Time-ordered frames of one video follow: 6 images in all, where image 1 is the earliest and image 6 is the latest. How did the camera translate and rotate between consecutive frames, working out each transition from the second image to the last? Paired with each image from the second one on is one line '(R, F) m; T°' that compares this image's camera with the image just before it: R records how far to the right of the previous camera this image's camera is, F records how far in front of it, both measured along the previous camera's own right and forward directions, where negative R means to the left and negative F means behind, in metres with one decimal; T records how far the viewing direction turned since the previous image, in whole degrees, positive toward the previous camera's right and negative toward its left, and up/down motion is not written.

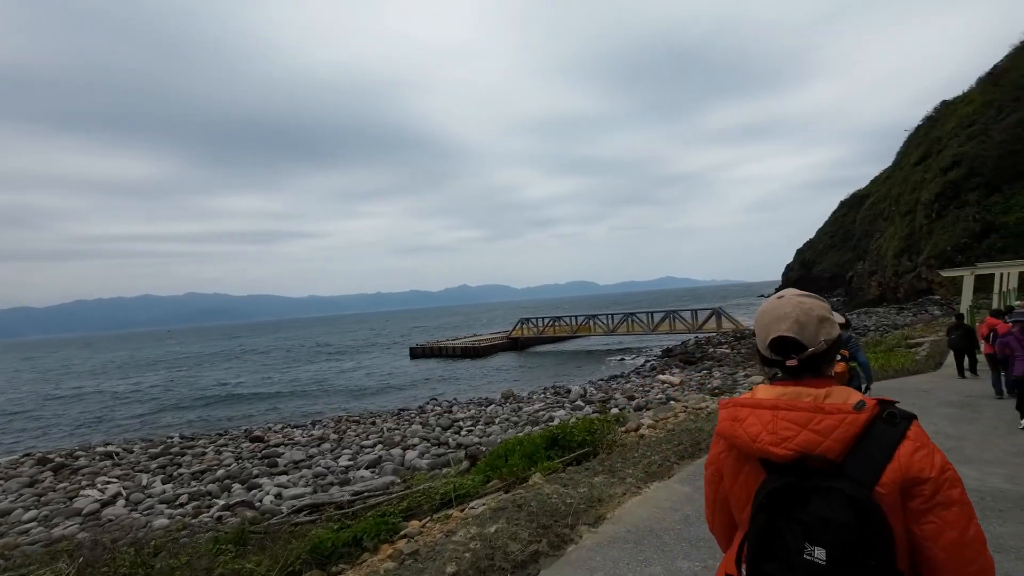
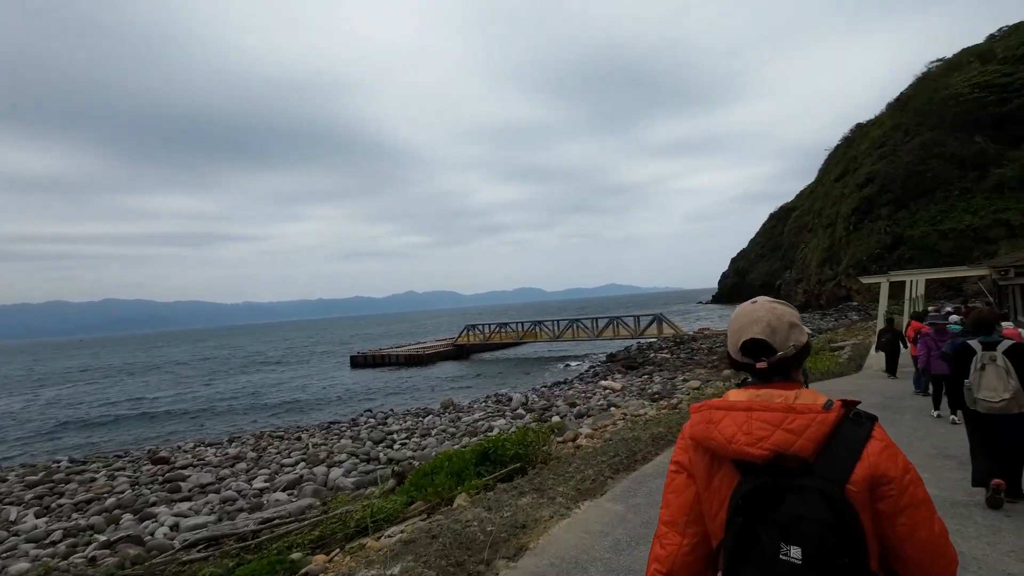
(+0.3, +0.4) m; +6°
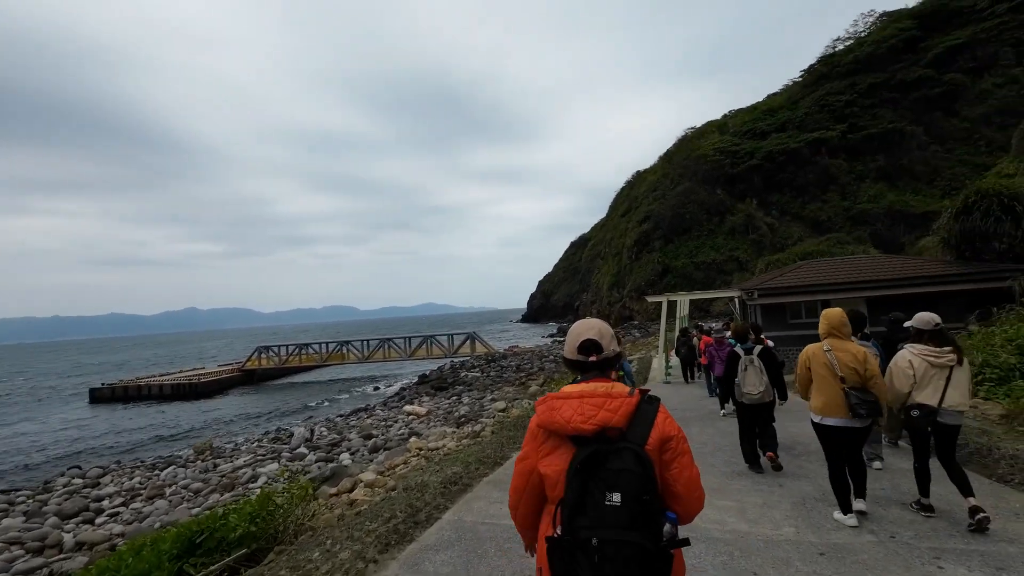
(+0.6, +1.3) m; +21°
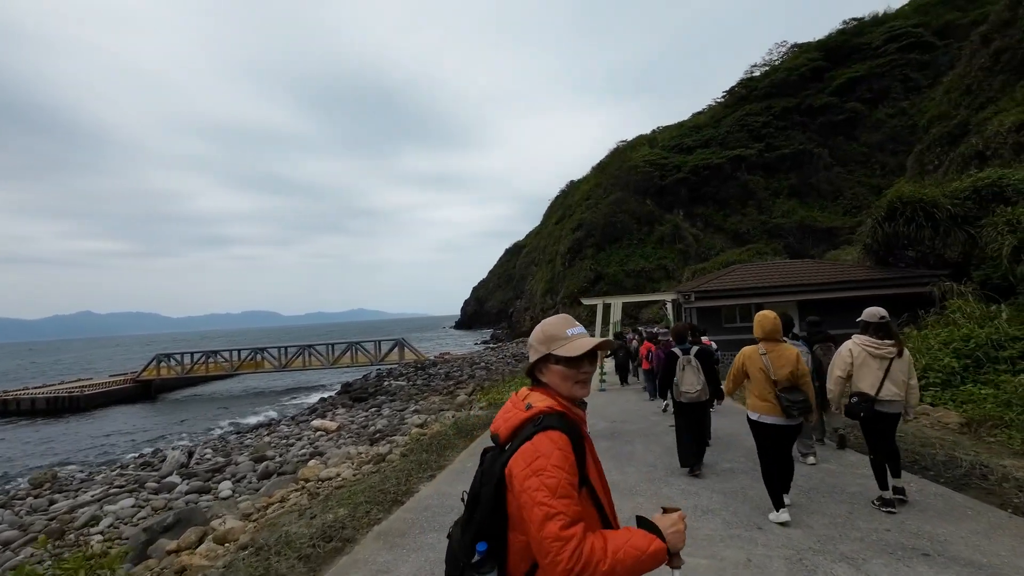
(+0.2, +1.2) m; +8°
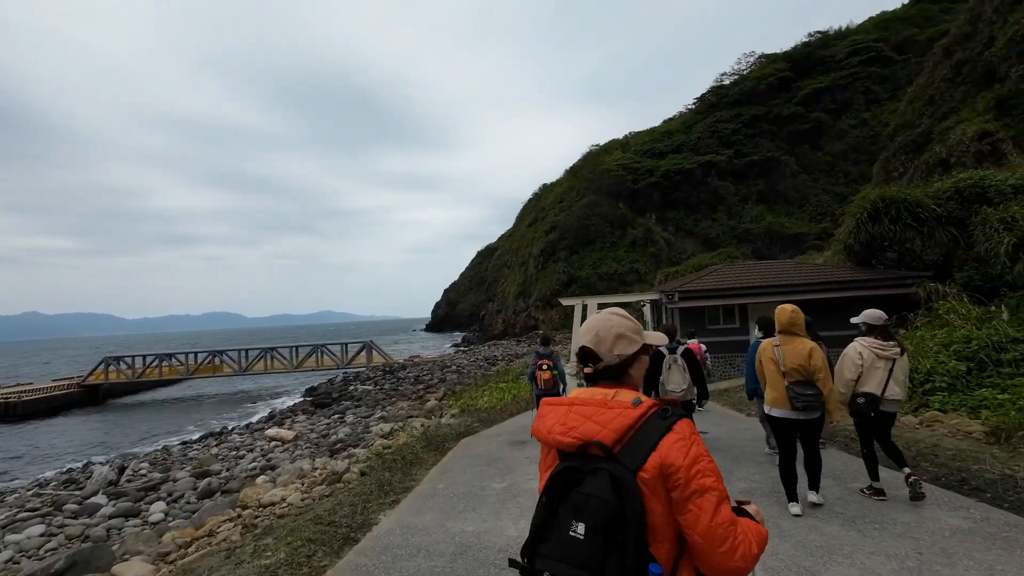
(-0.1, +0.8) m; +3°
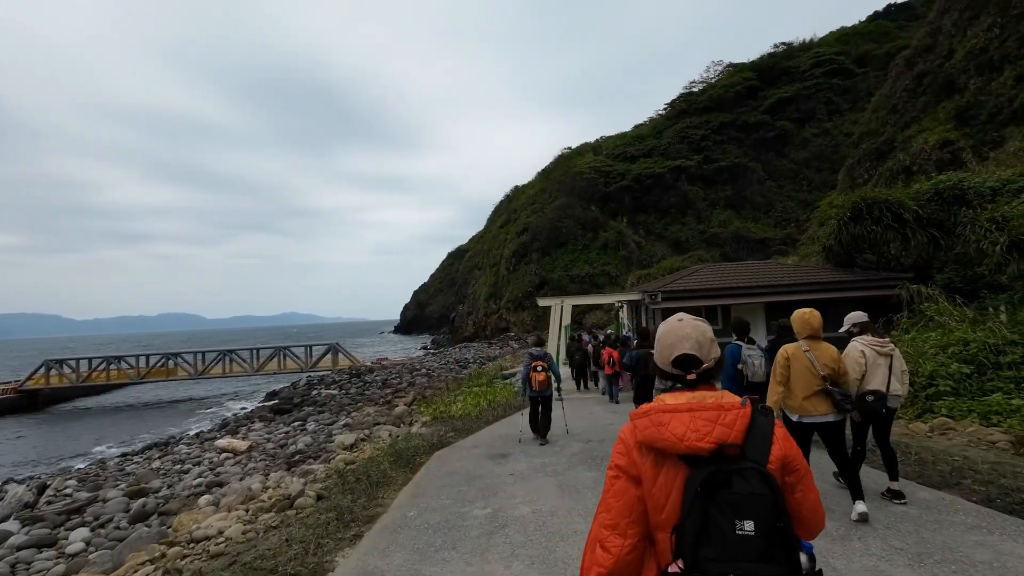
(-0.1, +0.7) m; +3°
